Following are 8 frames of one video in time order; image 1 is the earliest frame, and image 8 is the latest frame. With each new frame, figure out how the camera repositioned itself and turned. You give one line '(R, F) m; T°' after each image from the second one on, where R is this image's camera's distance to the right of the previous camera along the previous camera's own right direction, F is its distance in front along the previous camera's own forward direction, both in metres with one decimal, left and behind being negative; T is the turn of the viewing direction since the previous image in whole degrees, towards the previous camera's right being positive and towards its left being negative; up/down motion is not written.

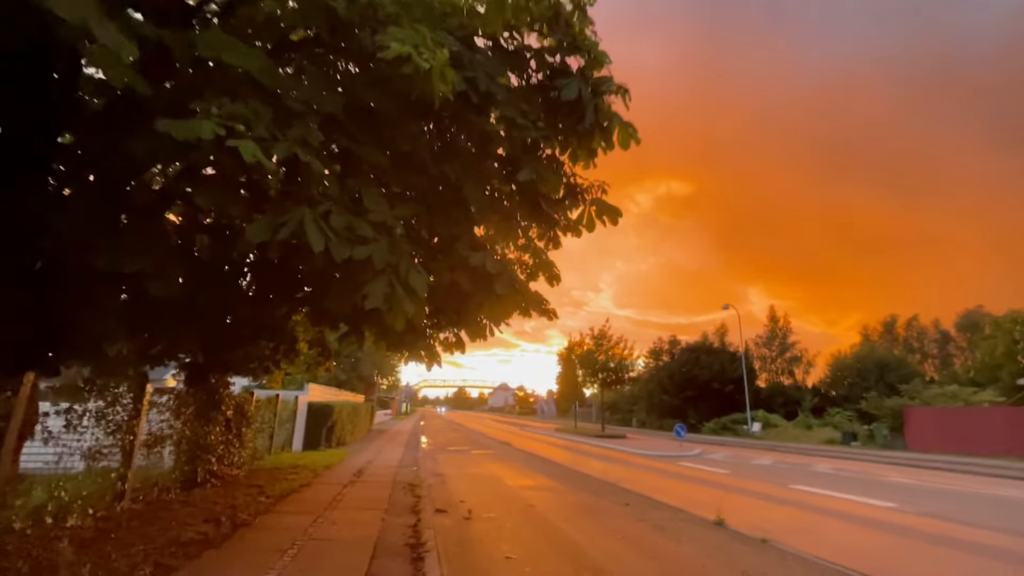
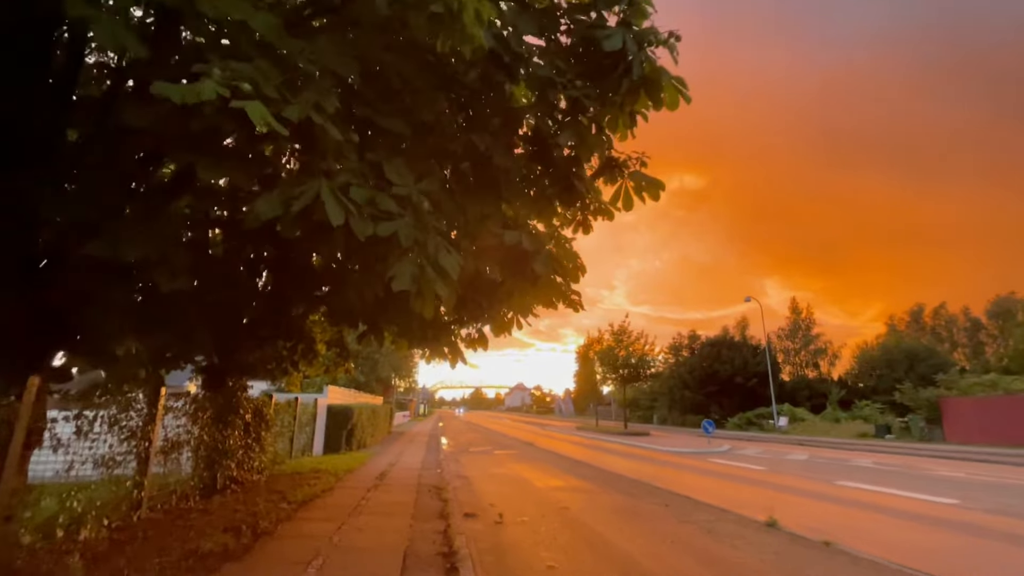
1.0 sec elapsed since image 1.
(-0.3, +0.5) m; -2°
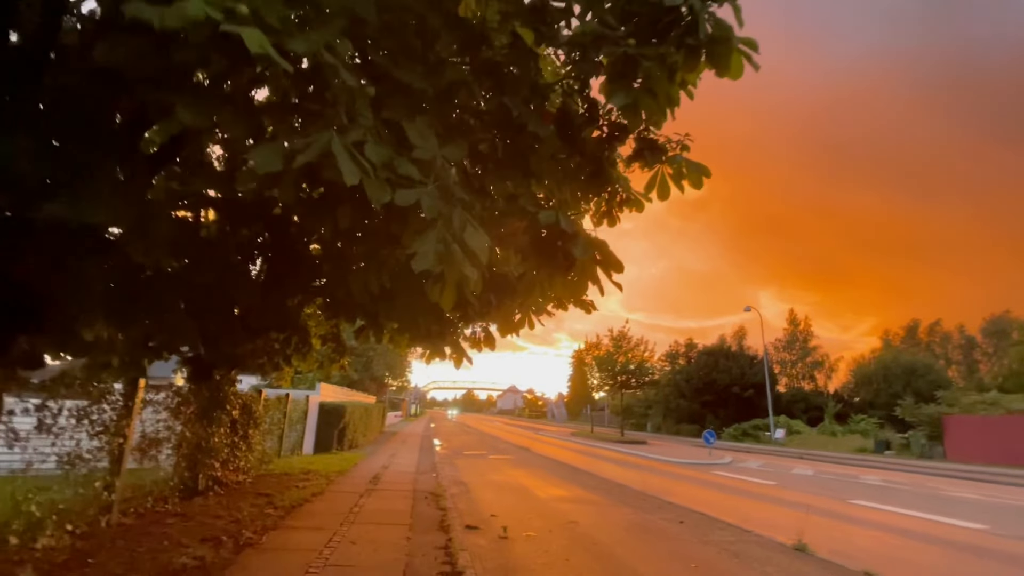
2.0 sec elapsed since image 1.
(-0.3, +0.6) m; +1°
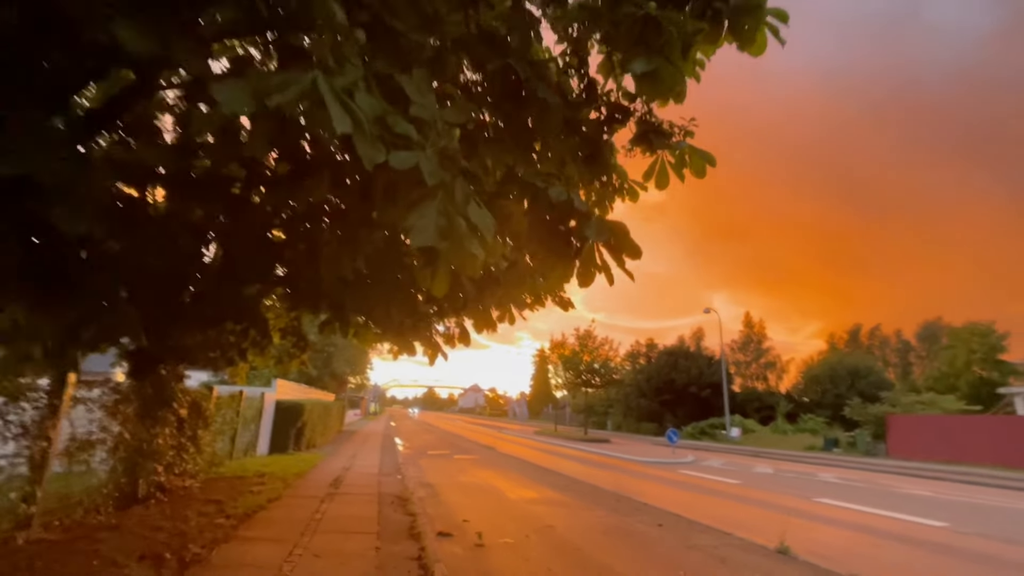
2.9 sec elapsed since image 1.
(-0.3, +0.5) m; +4°
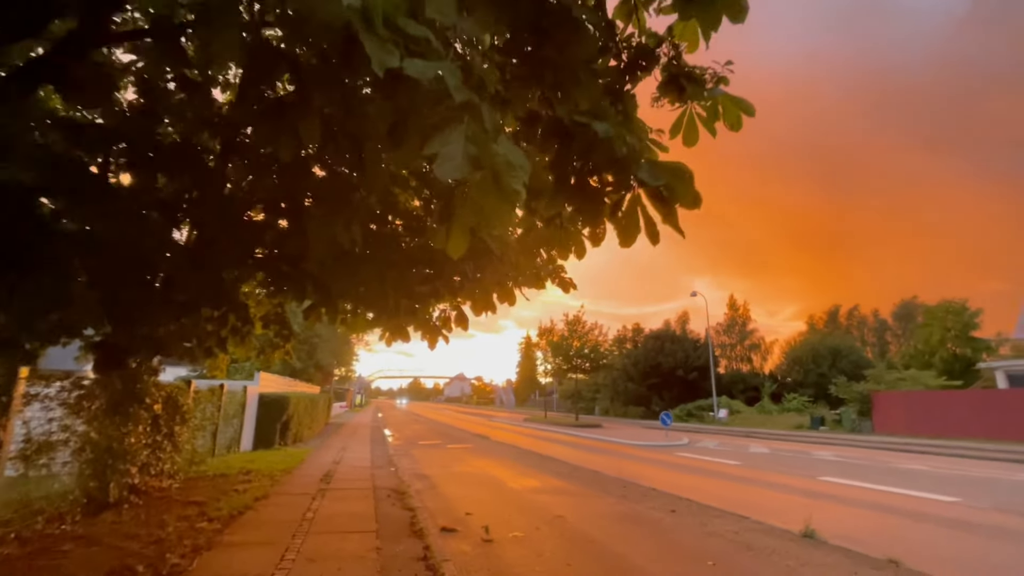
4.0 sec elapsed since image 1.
(-0.3, +0.6) m; +2°
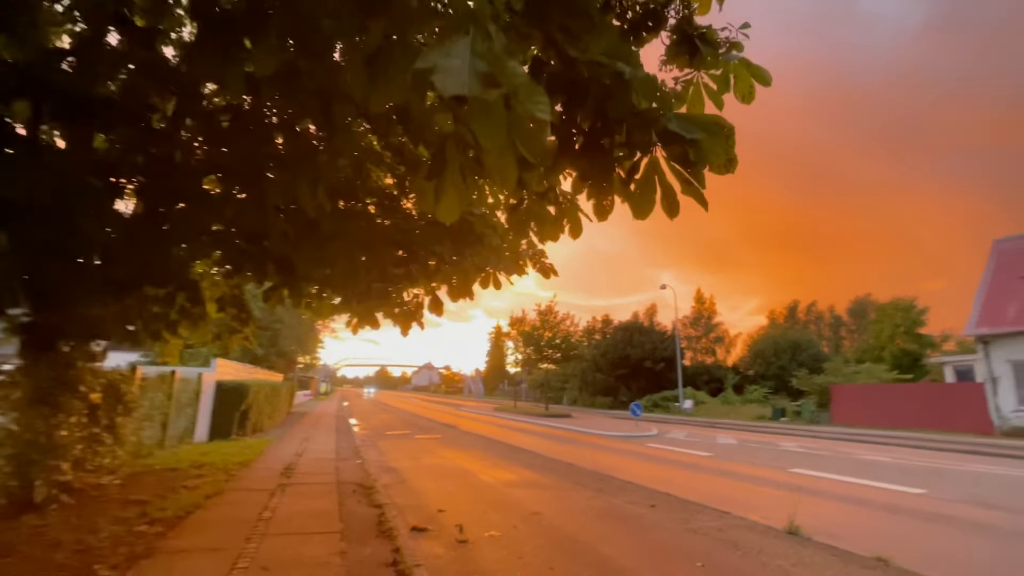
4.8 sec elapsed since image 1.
(-0.2, +0.5) m; +4°
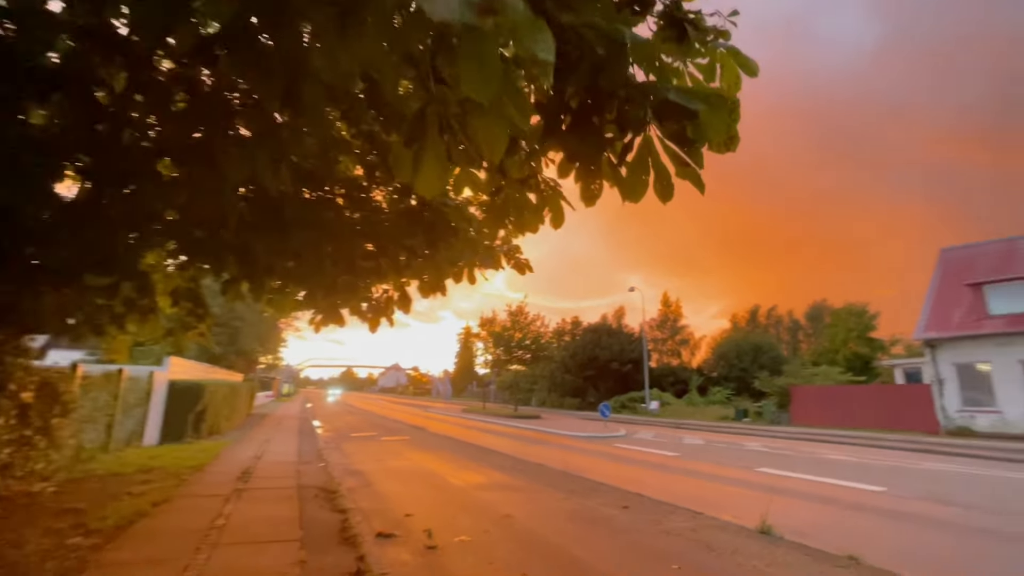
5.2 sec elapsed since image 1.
(-0.1, +0.2) m; +4°
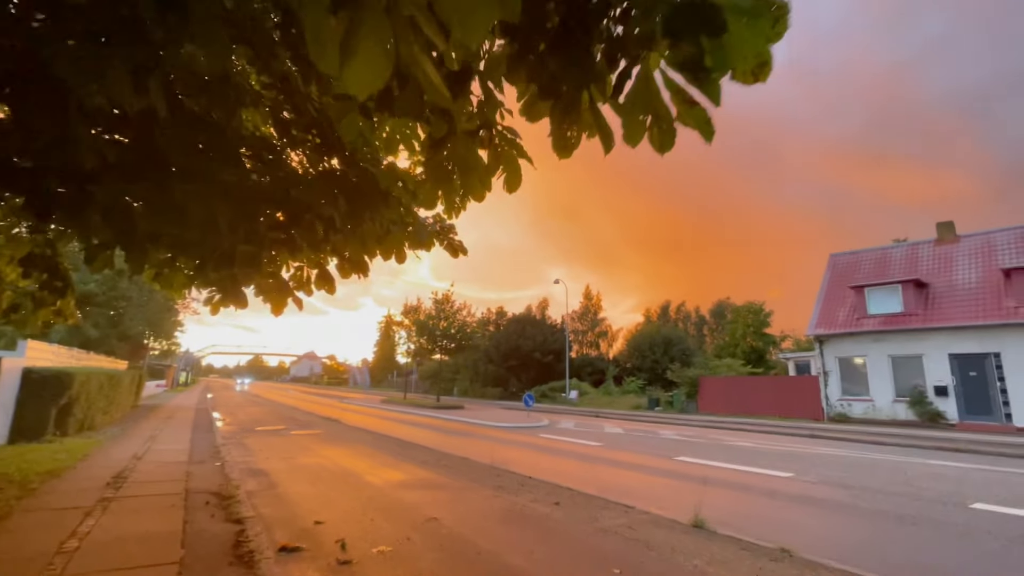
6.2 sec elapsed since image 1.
(-0.1, +0.7) m; +9°
